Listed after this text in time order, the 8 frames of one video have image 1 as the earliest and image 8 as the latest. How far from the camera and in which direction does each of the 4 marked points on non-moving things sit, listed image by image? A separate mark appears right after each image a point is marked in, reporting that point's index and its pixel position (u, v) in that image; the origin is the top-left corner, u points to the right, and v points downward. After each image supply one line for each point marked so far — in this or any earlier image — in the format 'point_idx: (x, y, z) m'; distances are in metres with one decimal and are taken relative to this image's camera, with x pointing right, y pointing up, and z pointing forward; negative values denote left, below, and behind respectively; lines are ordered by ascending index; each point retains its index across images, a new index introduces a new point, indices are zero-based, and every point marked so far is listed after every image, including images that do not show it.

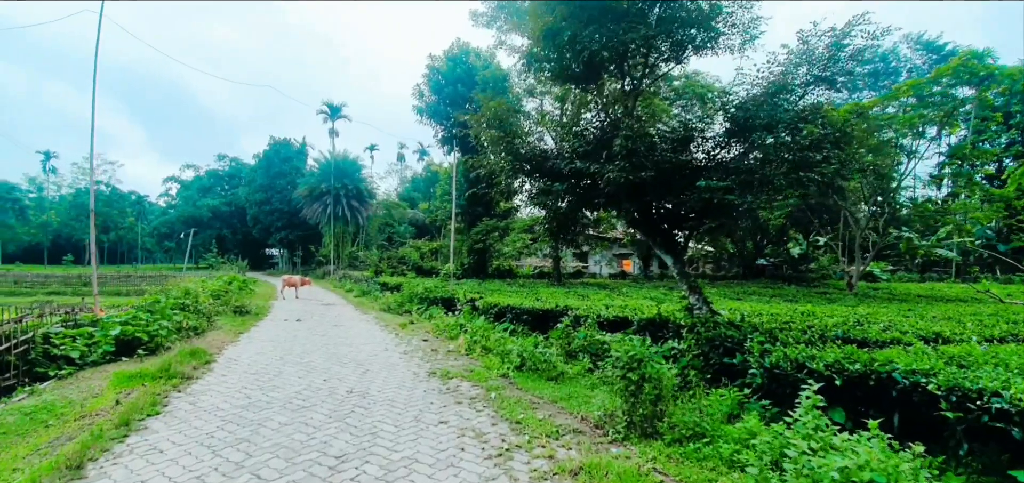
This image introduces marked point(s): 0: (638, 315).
0: (+2.3, -1.3, +9.0) m
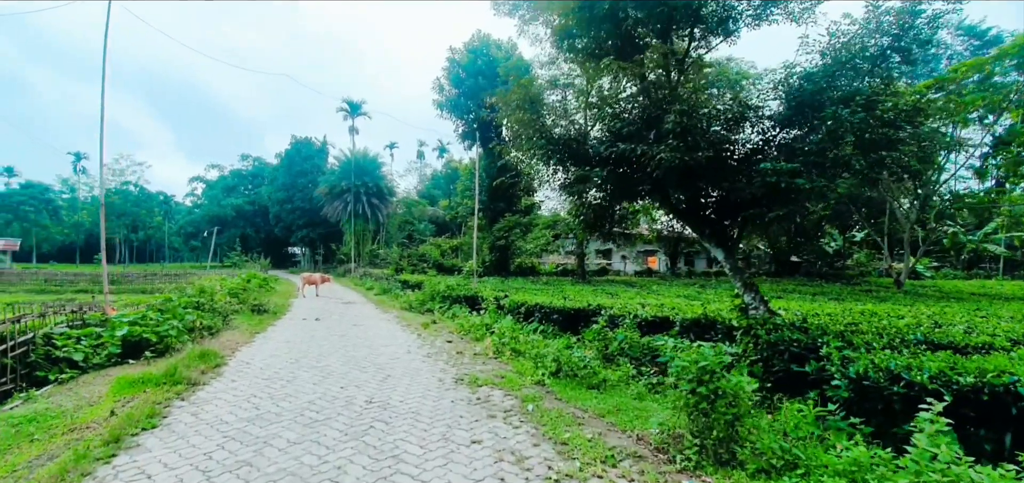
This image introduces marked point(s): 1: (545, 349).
0: (+2.8, -1.2, +8.2) m
1: (+0.5, -1.6, +7.2) m
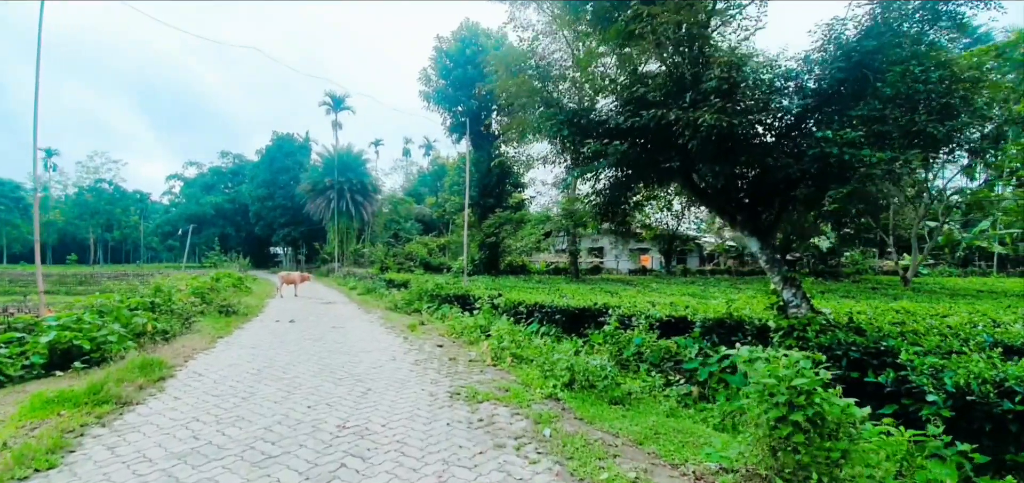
0: (+2.8, -1.1, +7.3) m
1: (+0.5, -1.4, +6.2) m
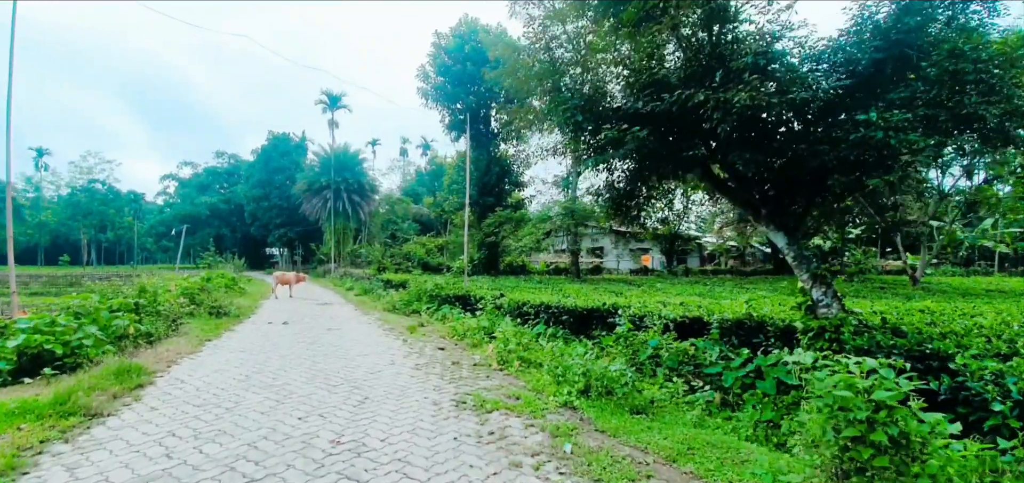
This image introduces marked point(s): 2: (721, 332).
0: (+2.9, -1.0, +6.8) m
1: (+0.6, -1.4, +5.7) m
2: (+2.8, -1.2, +6.6) m
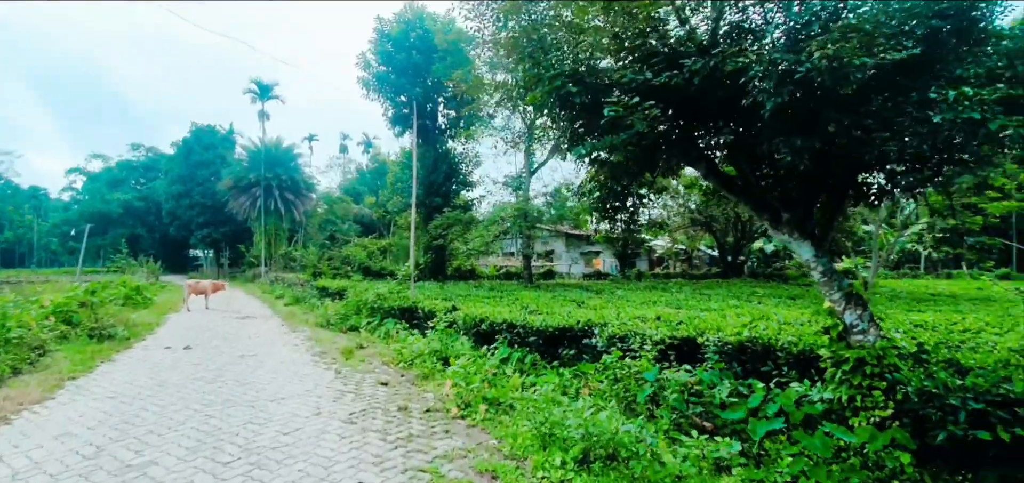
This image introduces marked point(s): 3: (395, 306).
0: (+2.4, -1.1, +5.8) m
1: (+0.3, -1.5, +4.5) m
2: (+2.4, -1.3, +5.5) m
3: (-2.5, -1.4, +10.4) m
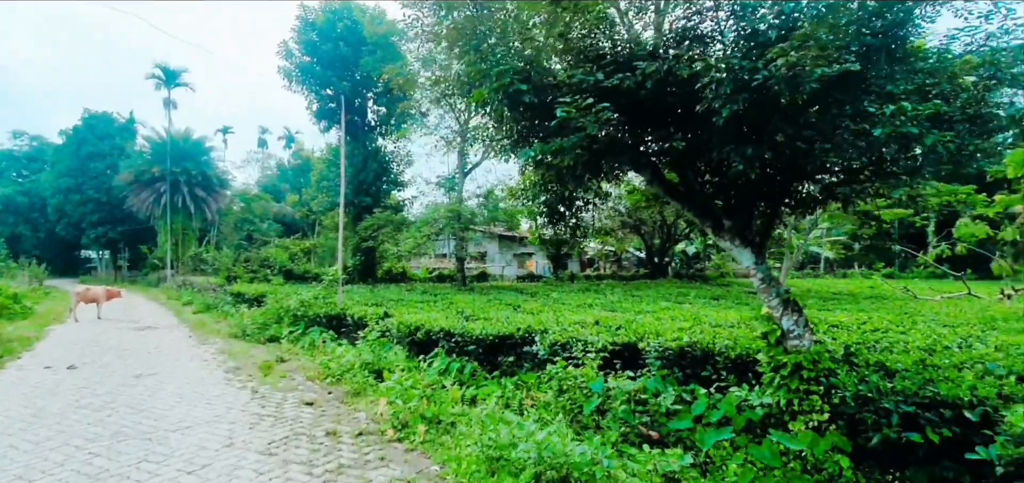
0: (+1.7, -1.2, +5.8) m
1: (-0.2, -1.5, +4.2) m
2: (+1.7, -1.4, +5.5) m
3: (-3.8, -1.4, +9.7) m
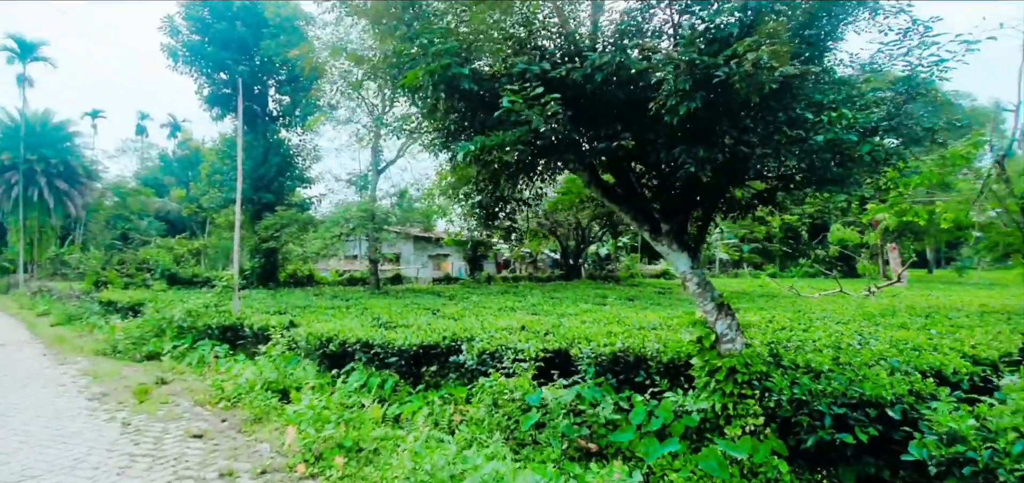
0: (+0.9, -1.2, +5.7) m
1: (-0.7, -1.6, +3.7) m
2: (+1.0, -1.4, +5.4) m
3: (-5.2, -1.4, +8.5) m
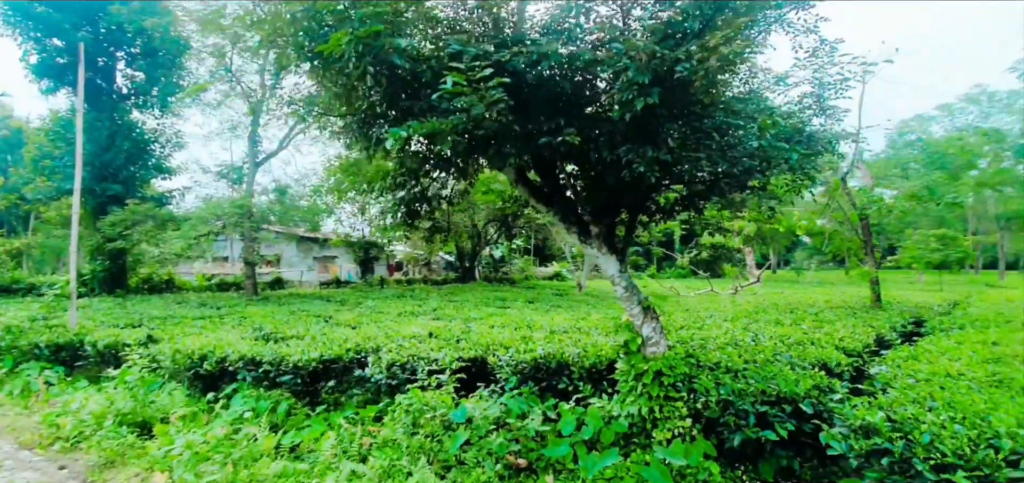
0: (0.0, -1.2, +5.4) m
1: (-1.1, -1.6, +3.2) m
2: (+0.1, -1.4, +5.1) m
3: (-6.6, -1.4, +6.8) m
